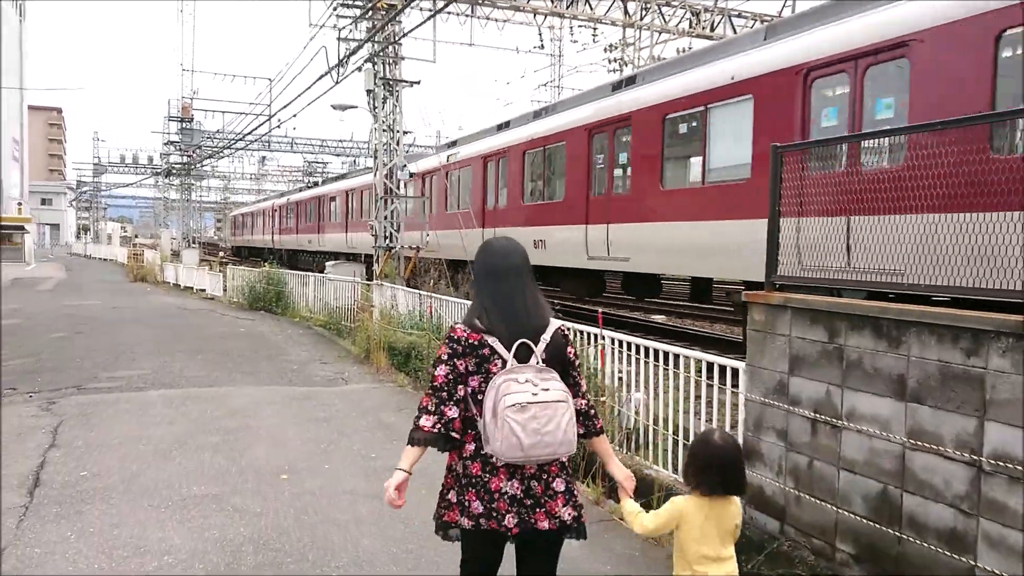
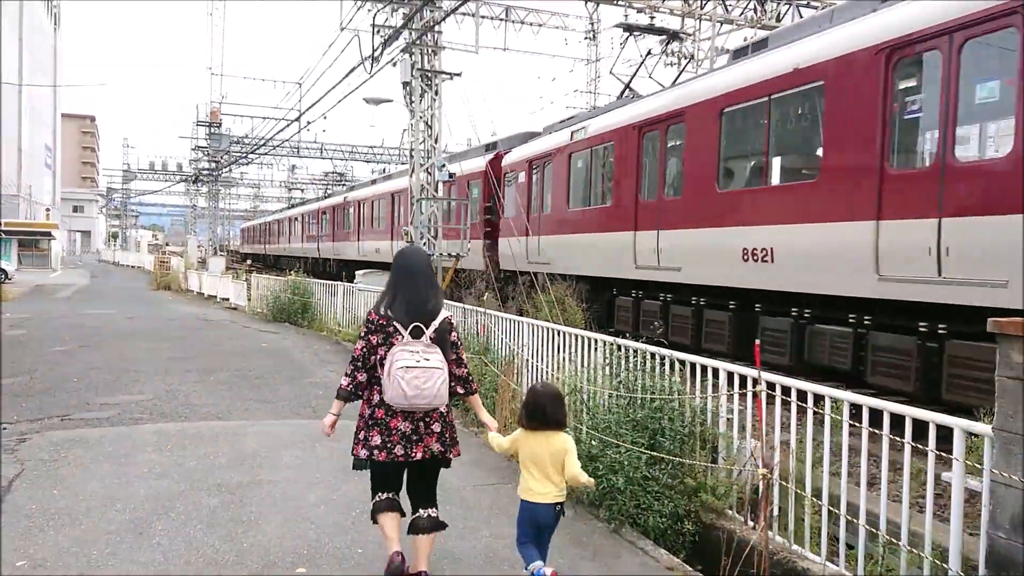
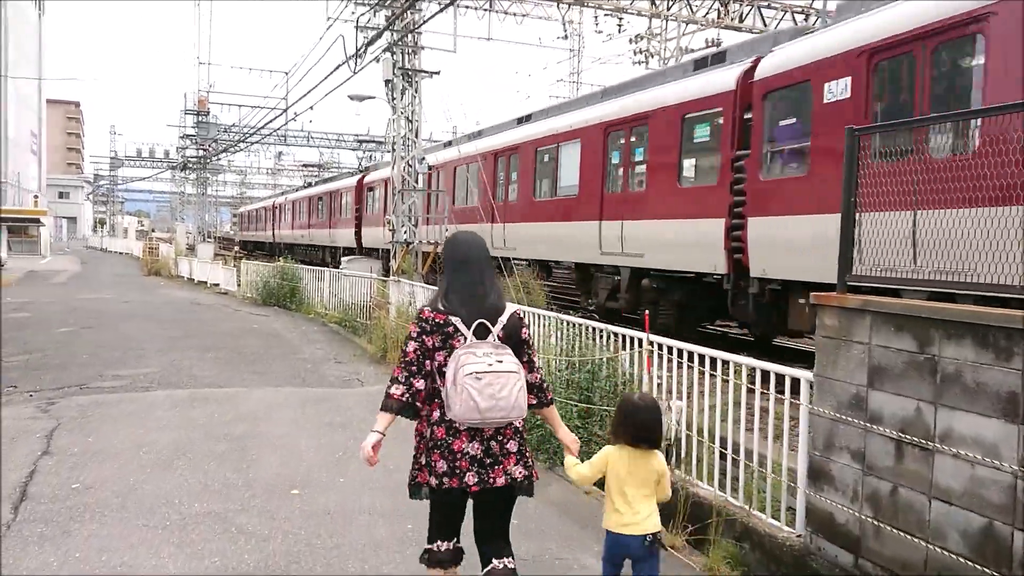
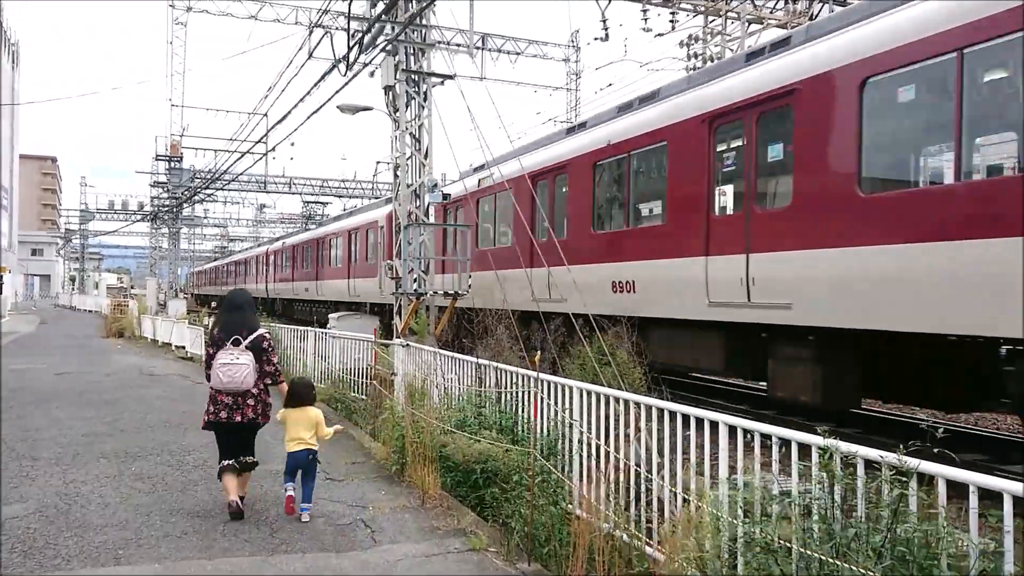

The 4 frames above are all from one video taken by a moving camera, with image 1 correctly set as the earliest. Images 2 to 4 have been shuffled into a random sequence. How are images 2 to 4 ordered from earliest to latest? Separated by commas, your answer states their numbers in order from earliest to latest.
3, 2, 4
